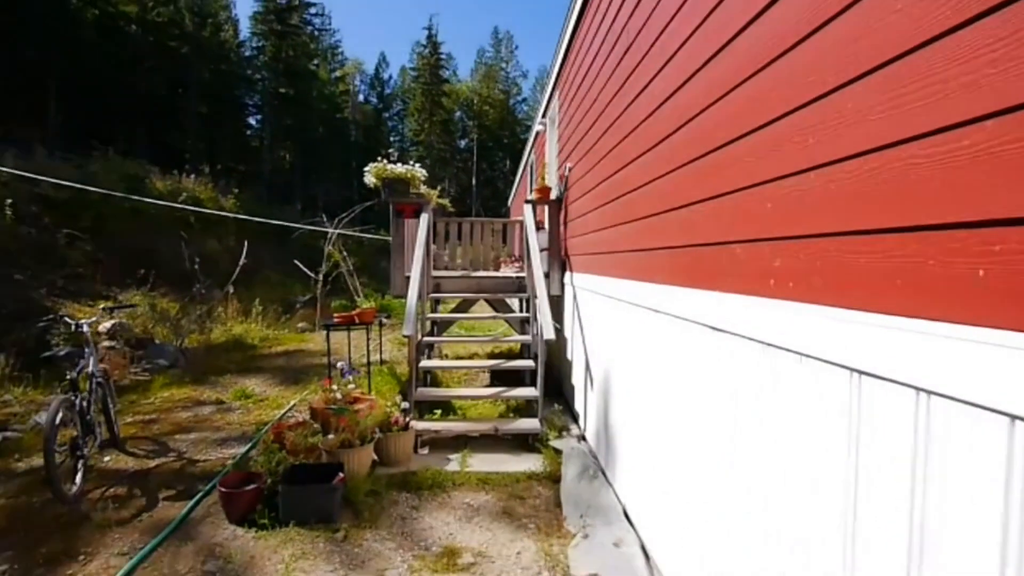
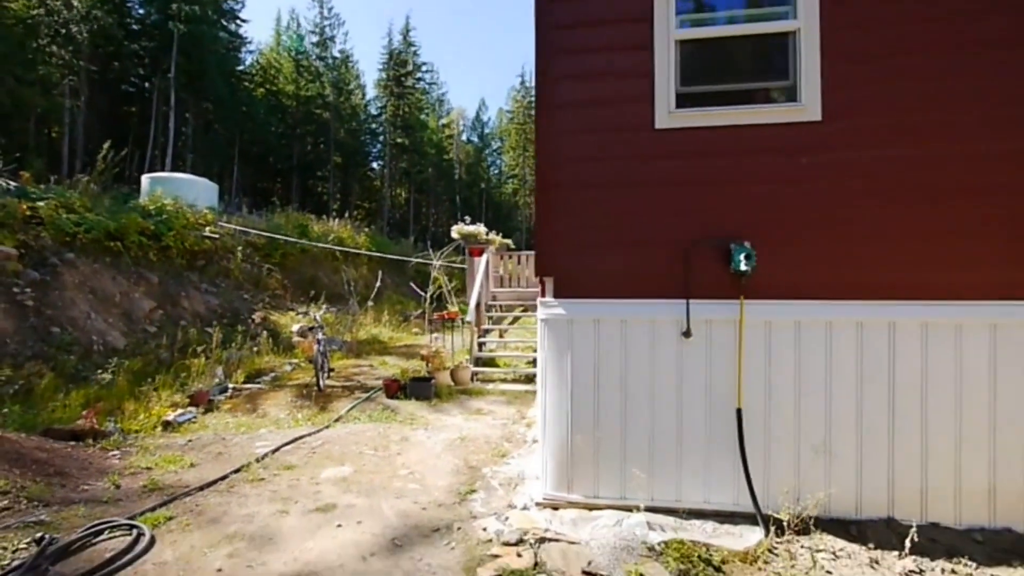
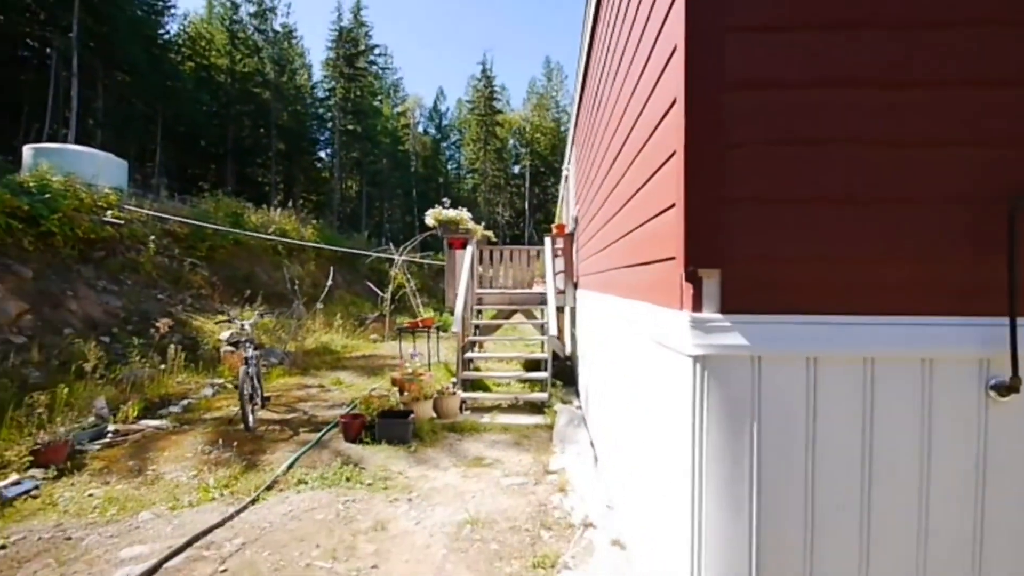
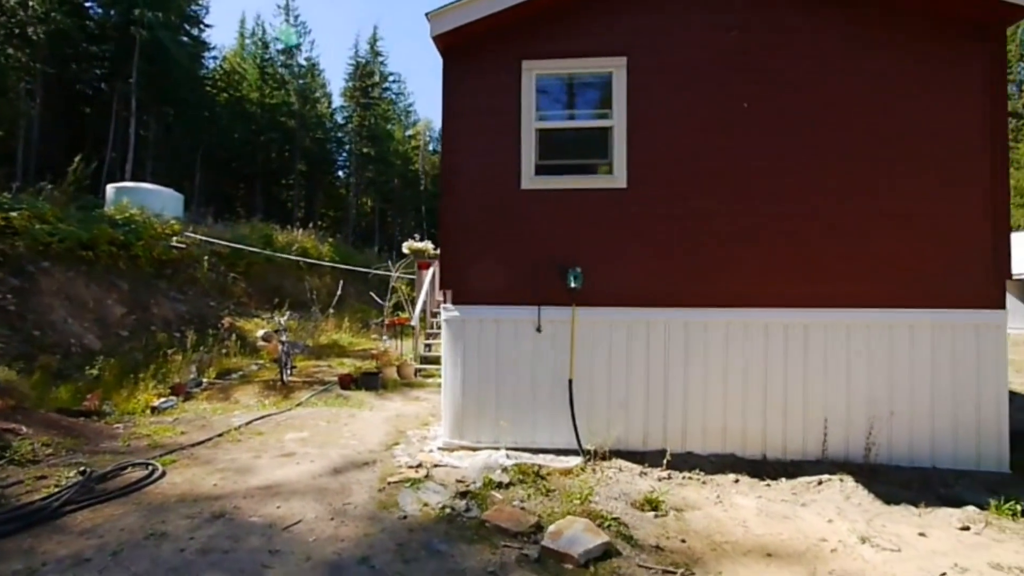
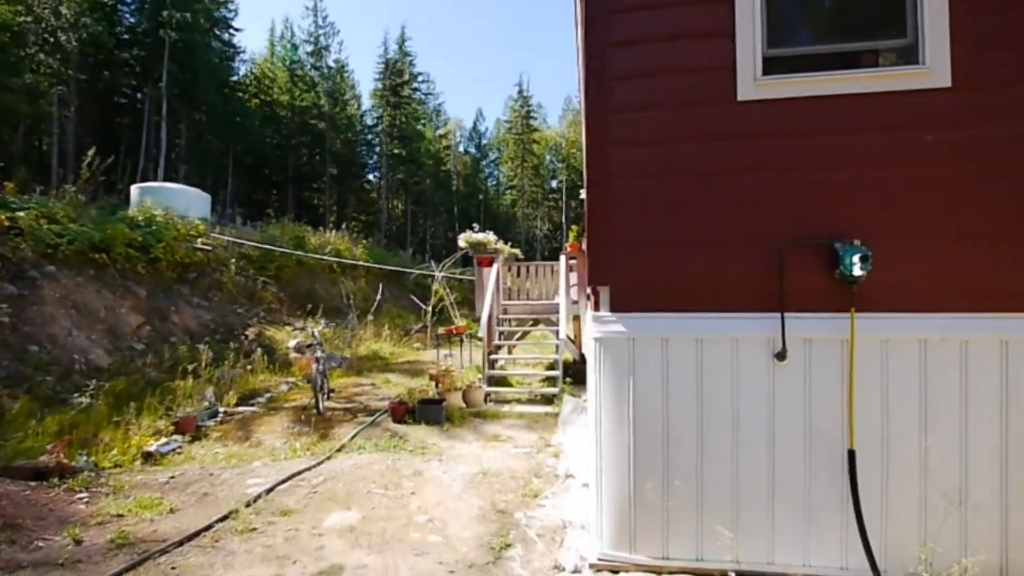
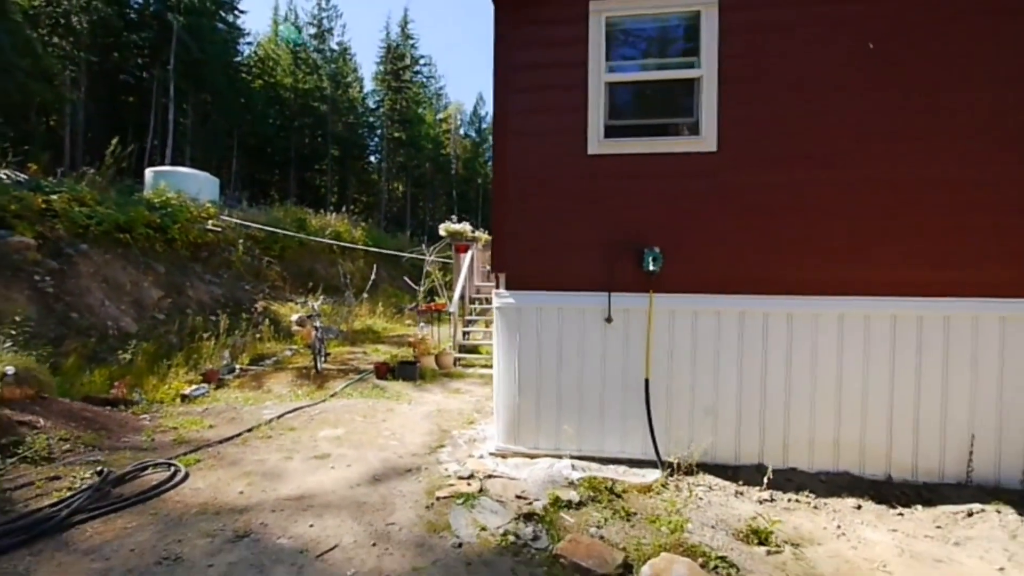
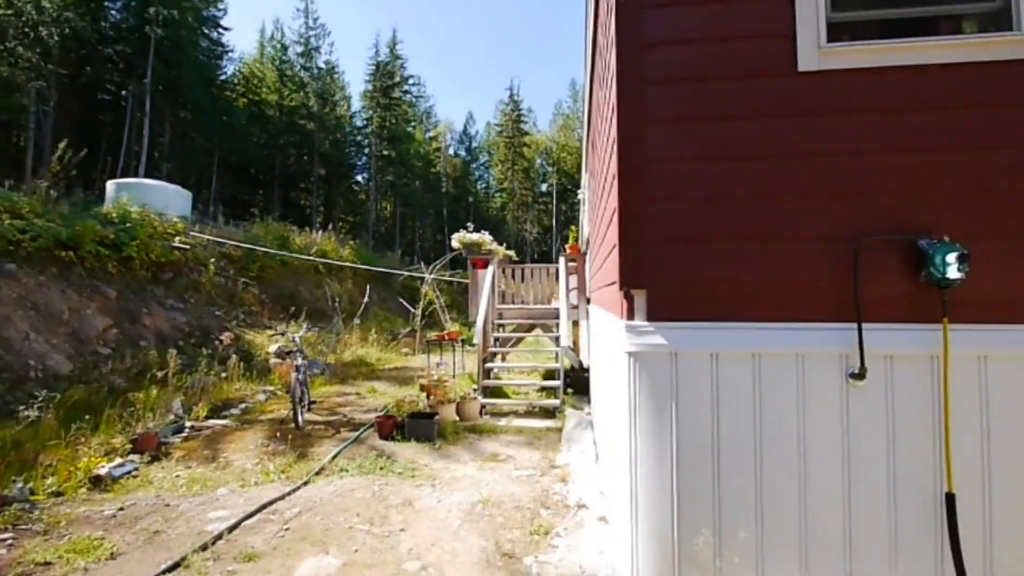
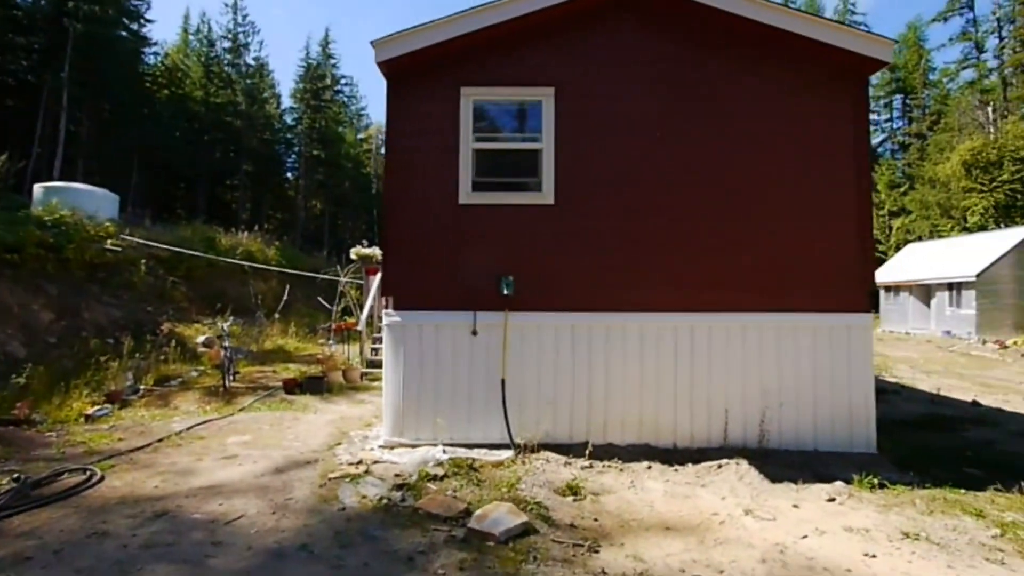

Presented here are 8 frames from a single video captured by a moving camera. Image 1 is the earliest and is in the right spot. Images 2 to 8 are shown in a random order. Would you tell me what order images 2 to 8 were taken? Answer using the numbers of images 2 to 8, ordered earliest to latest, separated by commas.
3, 7, 5, 2, 6, 4, 8
